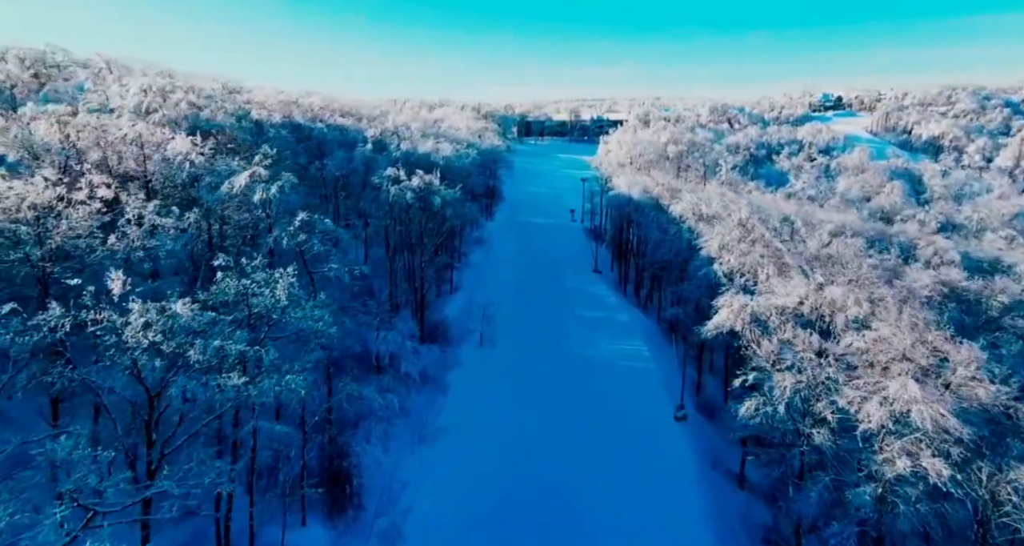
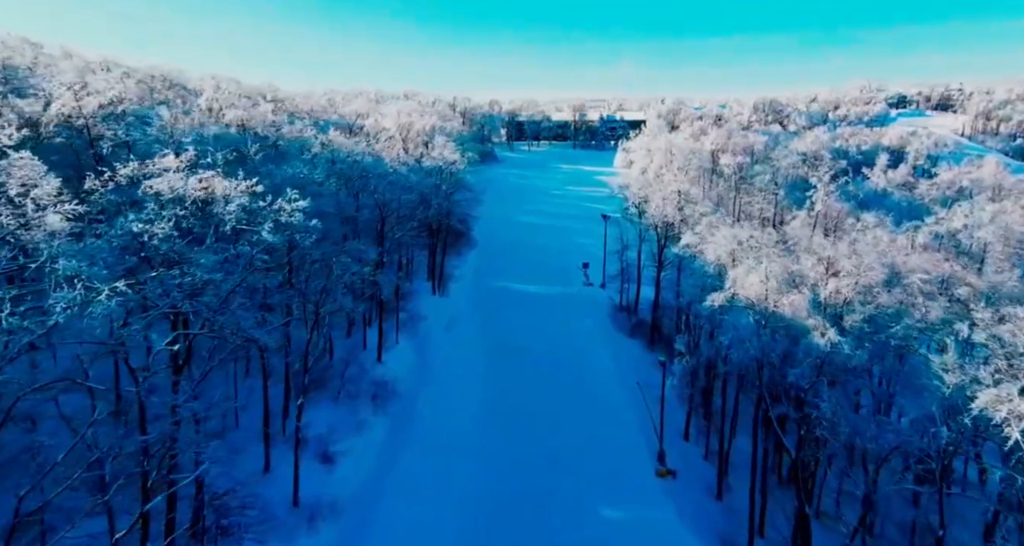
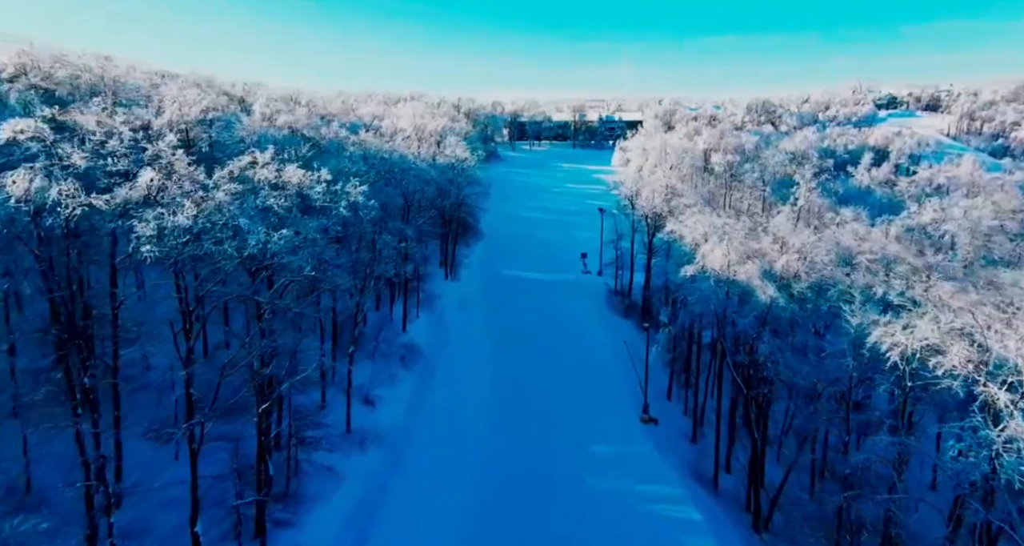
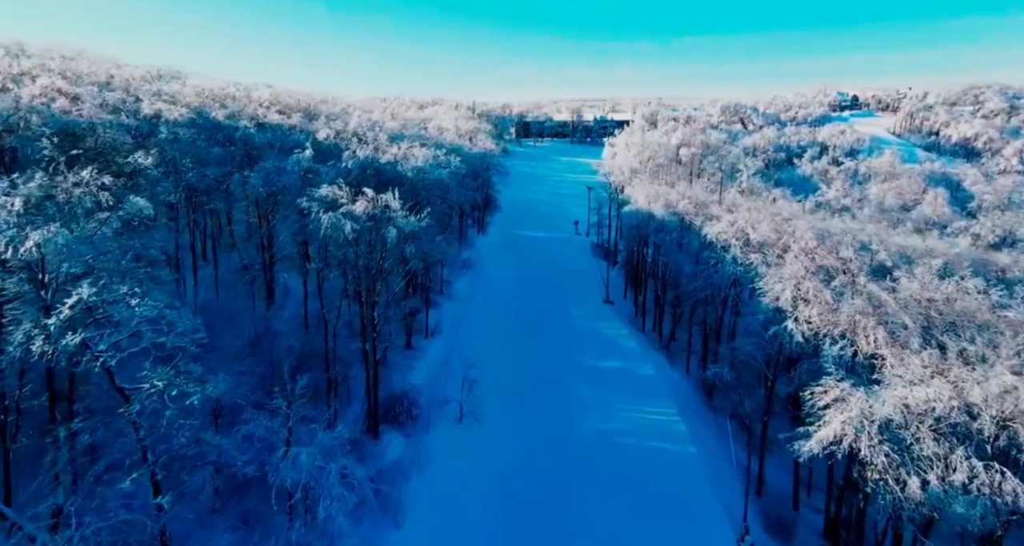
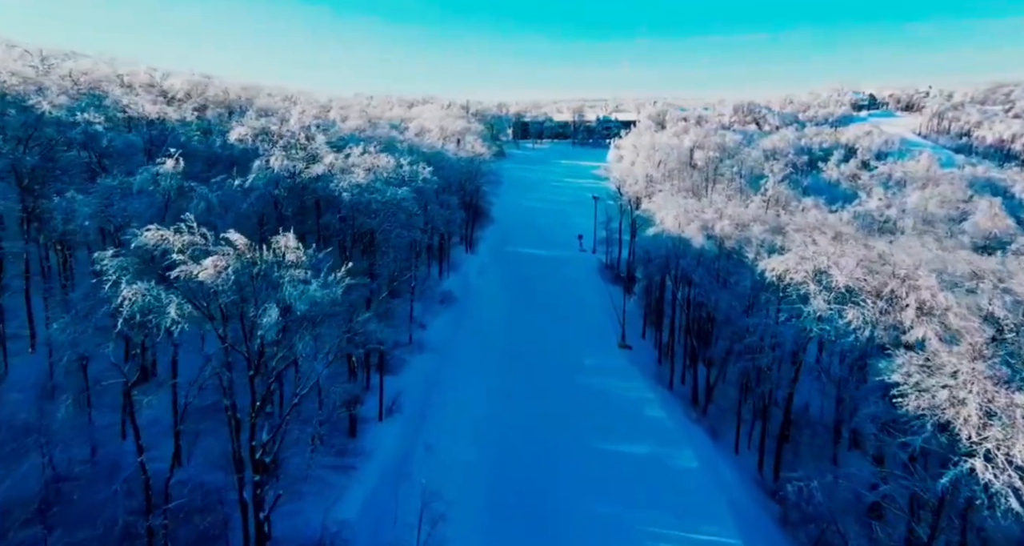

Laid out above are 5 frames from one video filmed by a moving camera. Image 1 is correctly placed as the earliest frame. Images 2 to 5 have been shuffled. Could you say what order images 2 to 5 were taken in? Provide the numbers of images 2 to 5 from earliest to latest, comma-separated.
4, 5, 3, 2
